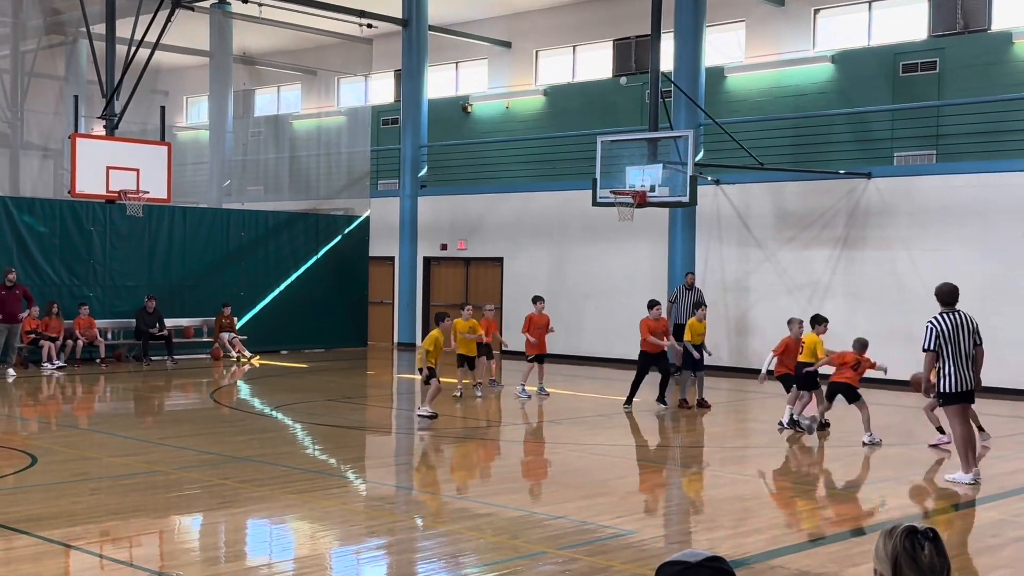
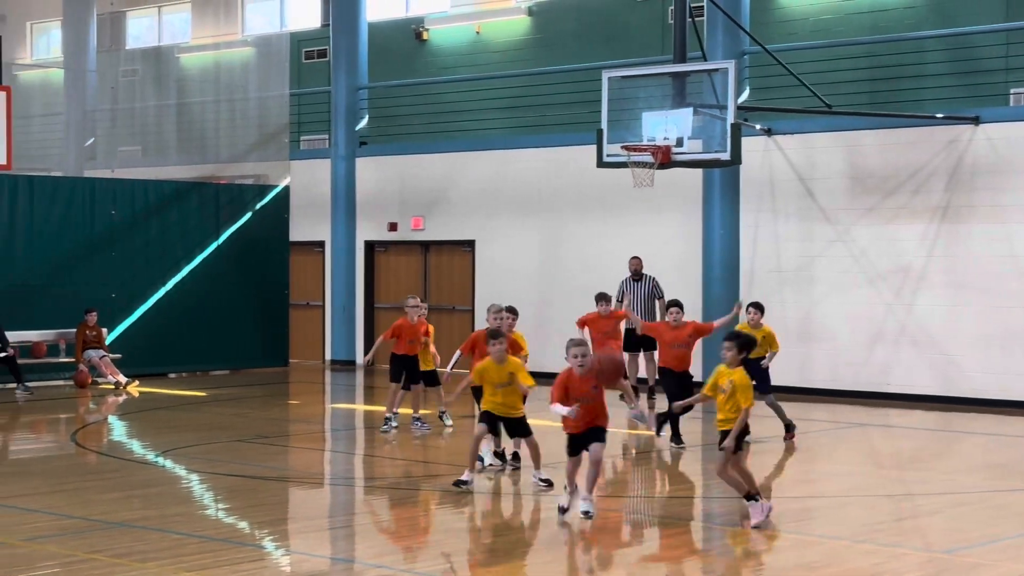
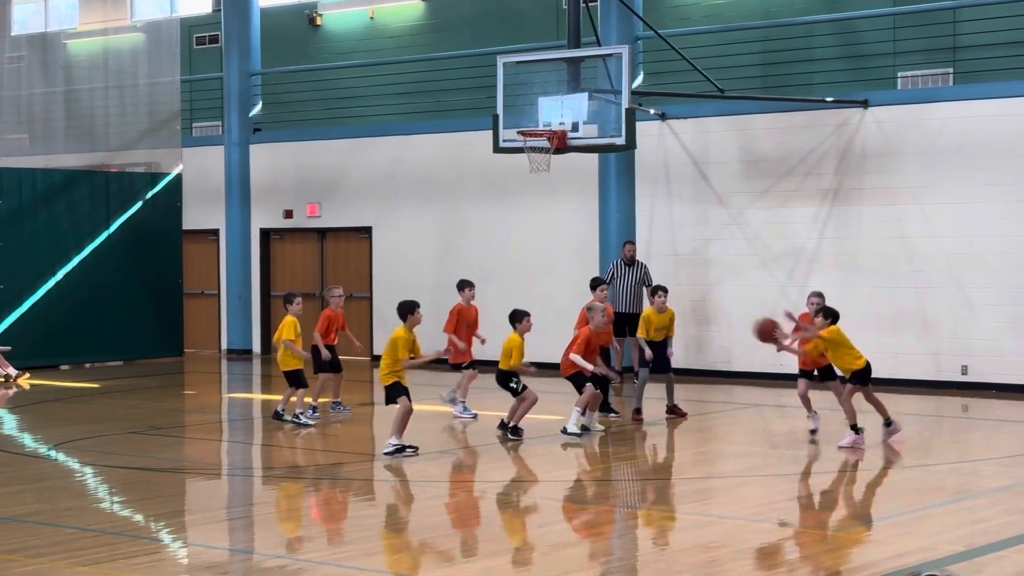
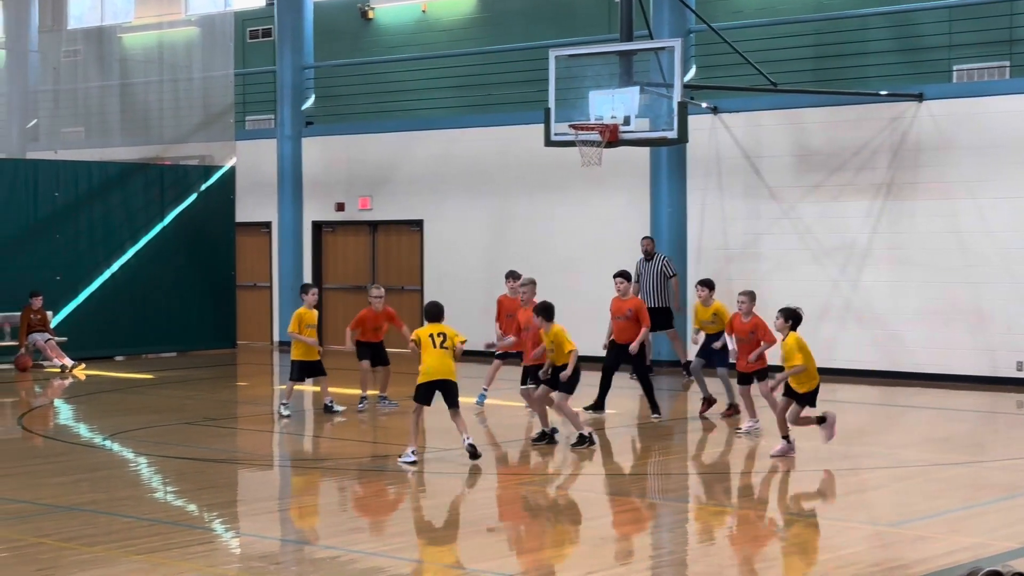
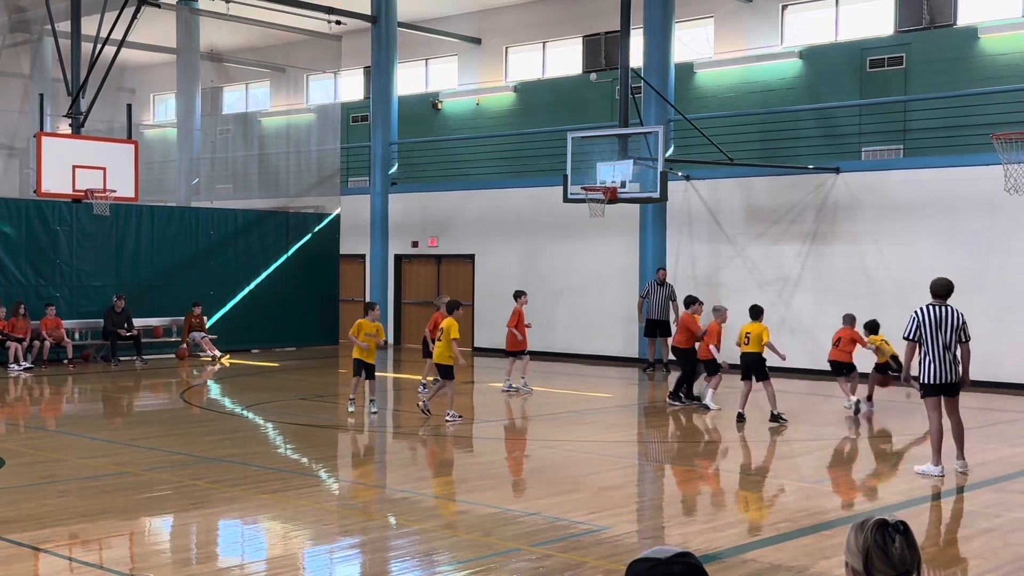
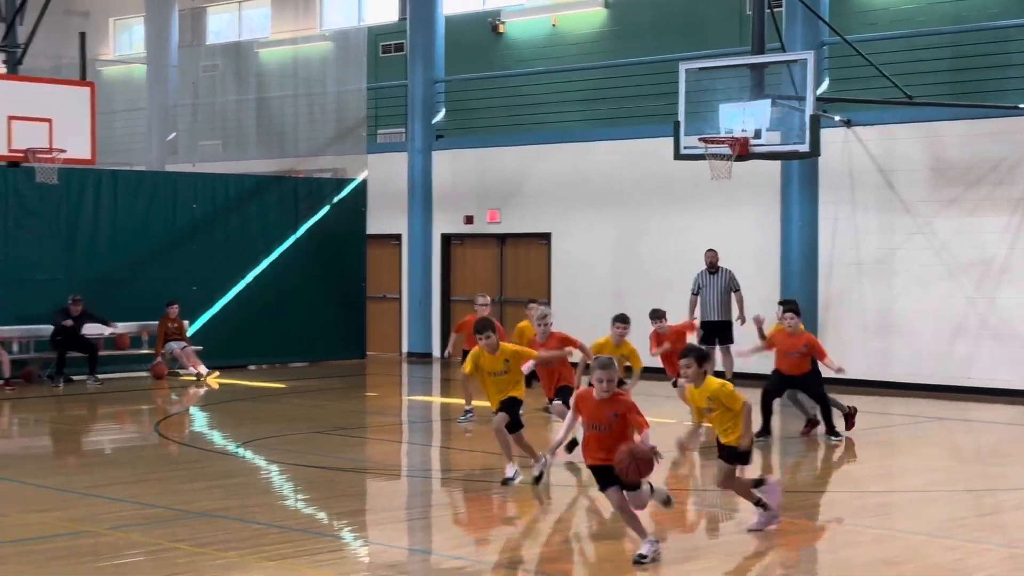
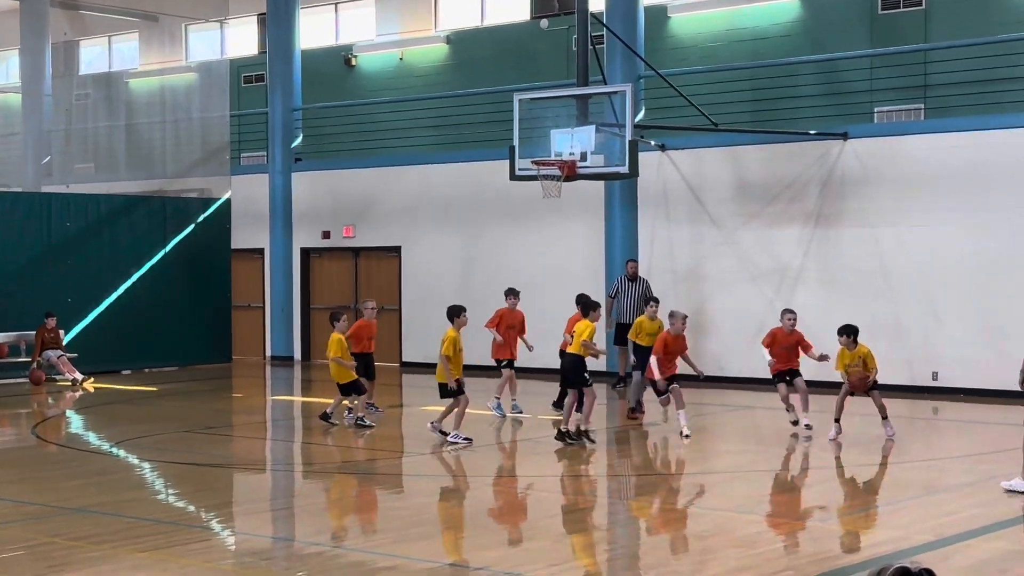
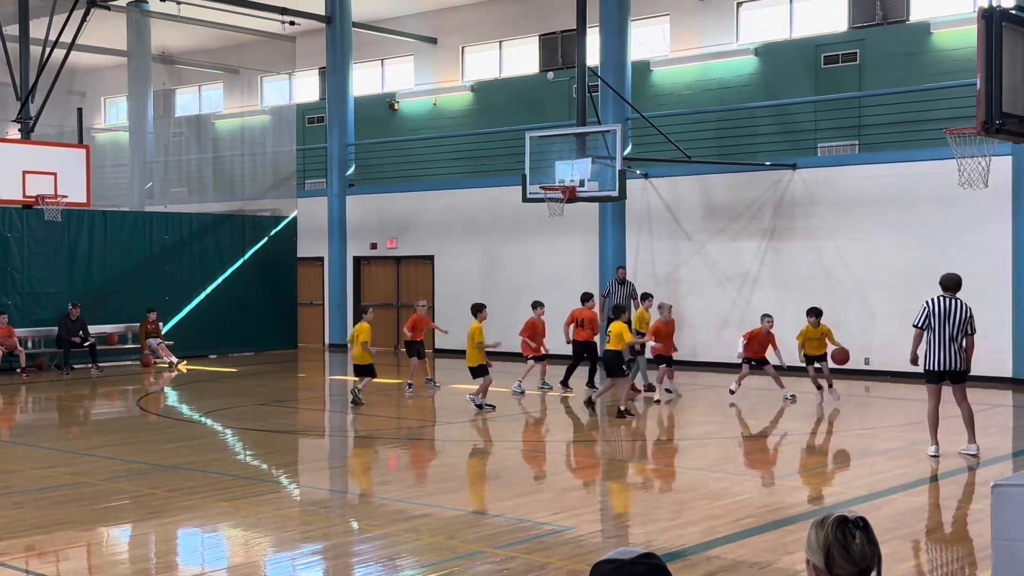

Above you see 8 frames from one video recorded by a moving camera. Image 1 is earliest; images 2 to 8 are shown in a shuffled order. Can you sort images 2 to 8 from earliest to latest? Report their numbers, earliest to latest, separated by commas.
5, 8, 7, 3, 4, 2, 6
